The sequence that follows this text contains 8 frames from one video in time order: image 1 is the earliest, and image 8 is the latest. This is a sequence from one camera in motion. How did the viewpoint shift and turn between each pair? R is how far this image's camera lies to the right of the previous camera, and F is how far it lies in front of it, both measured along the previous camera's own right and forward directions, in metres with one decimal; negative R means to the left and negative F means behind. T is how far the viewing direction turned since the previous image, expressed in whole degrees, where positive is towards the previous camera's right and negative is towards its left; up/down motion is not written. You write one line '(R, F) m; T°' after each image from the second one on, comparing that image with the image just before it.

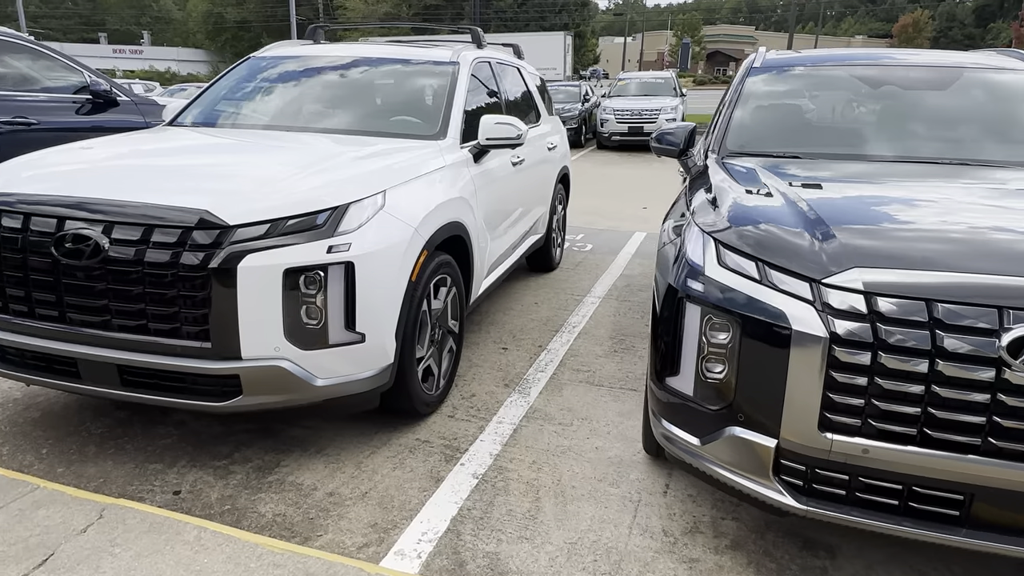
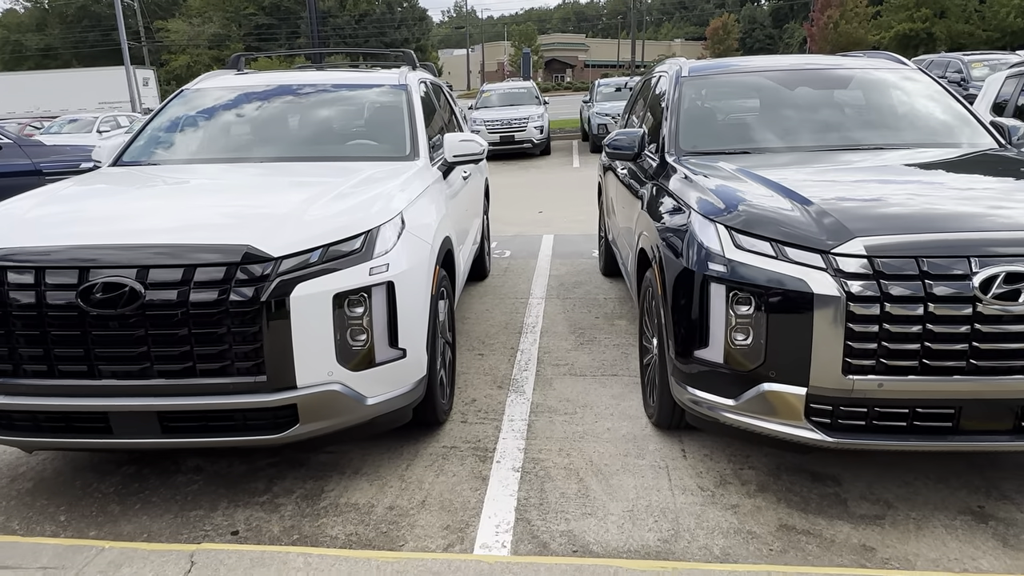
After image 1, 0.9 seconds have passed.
(-0.7, -0.2) m; +11°
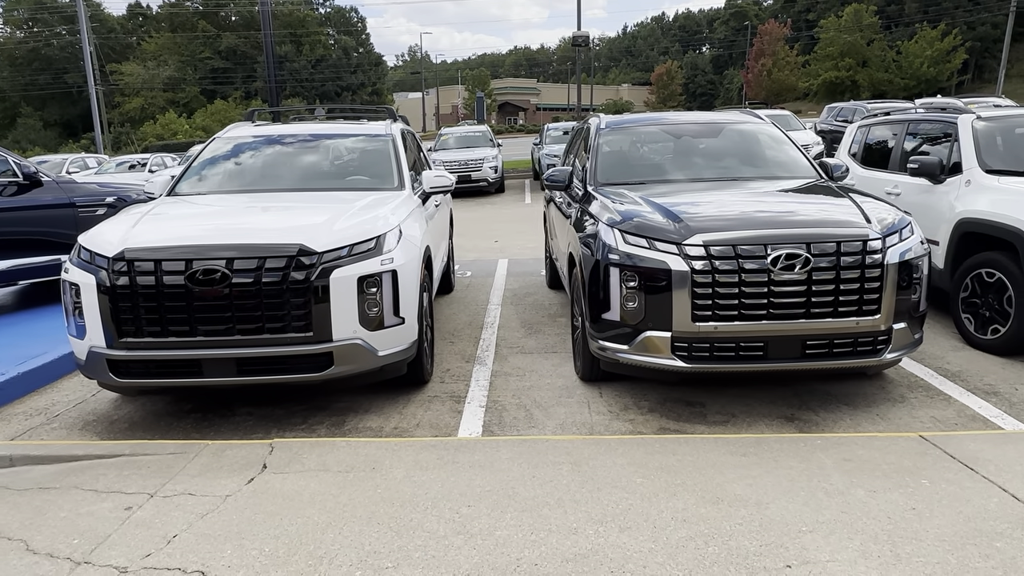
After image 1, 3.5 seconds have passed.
(-0.1, -1.3) m; +4°
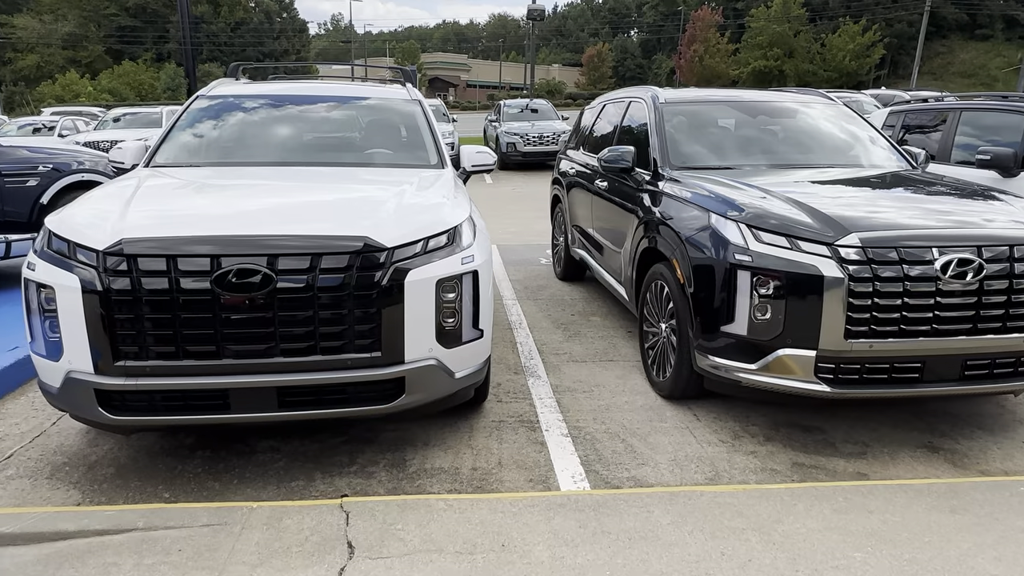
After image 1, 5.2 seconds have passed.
(-0.9, +0.8) m; +6°
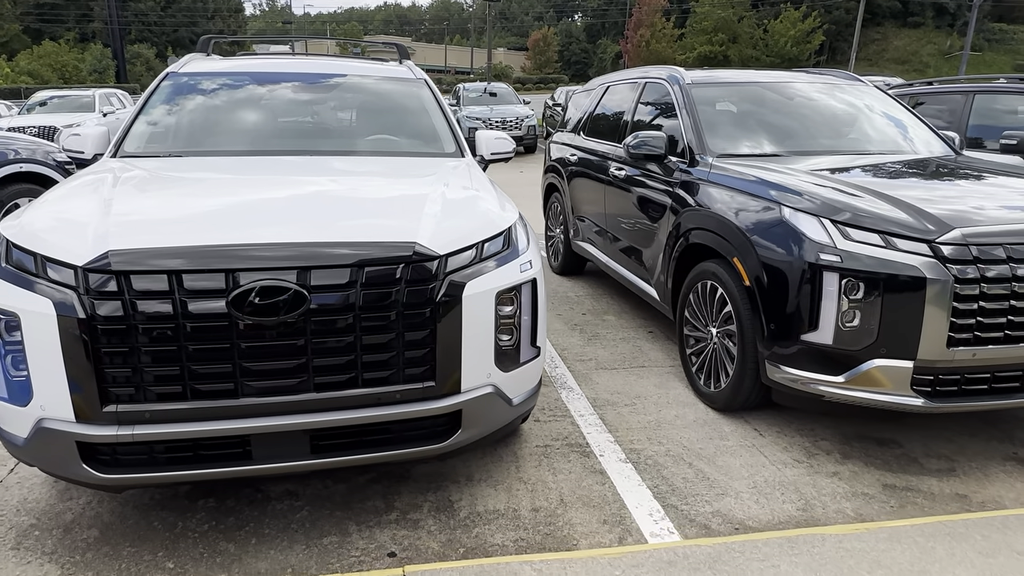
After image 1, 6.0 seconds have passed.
(-0.5, +0.5) m; +4°
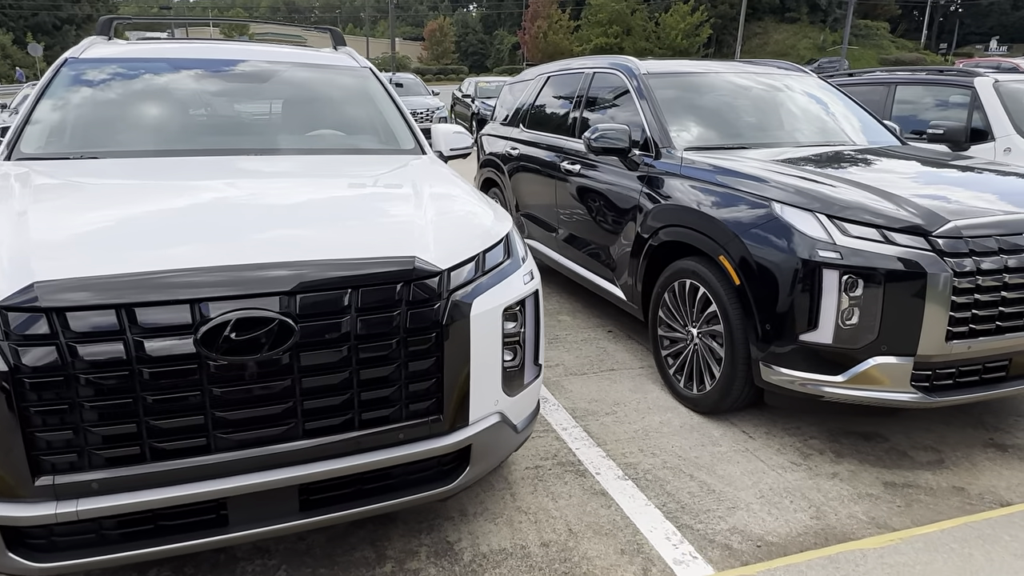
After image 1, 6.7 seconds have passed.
(-0.3, +0.3) m; +8°
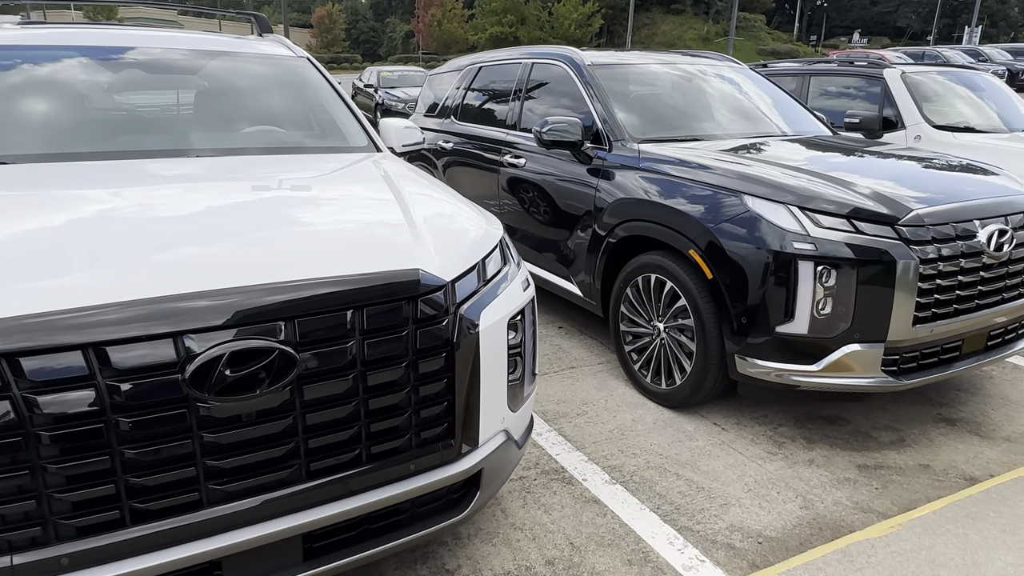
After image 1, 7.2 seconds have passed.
(-0.3, +0.2) m; +8°
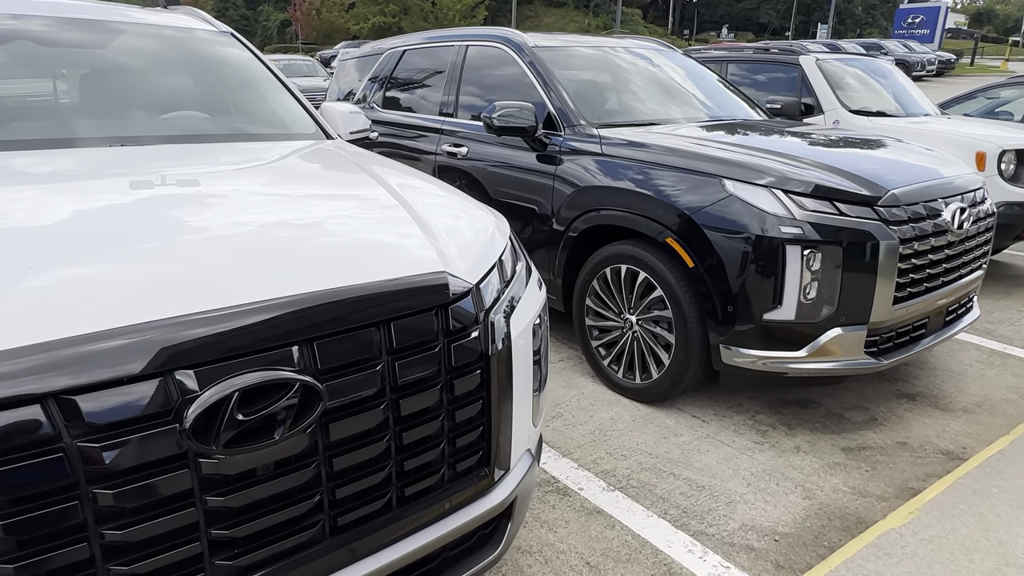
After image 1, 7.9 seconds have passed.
(-0.3, +0.3) m; +9°
